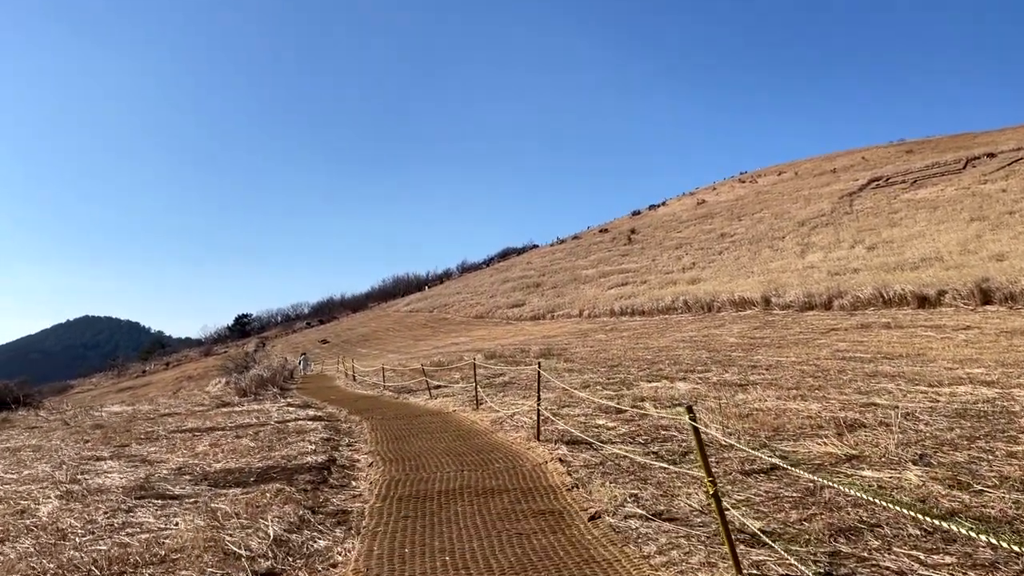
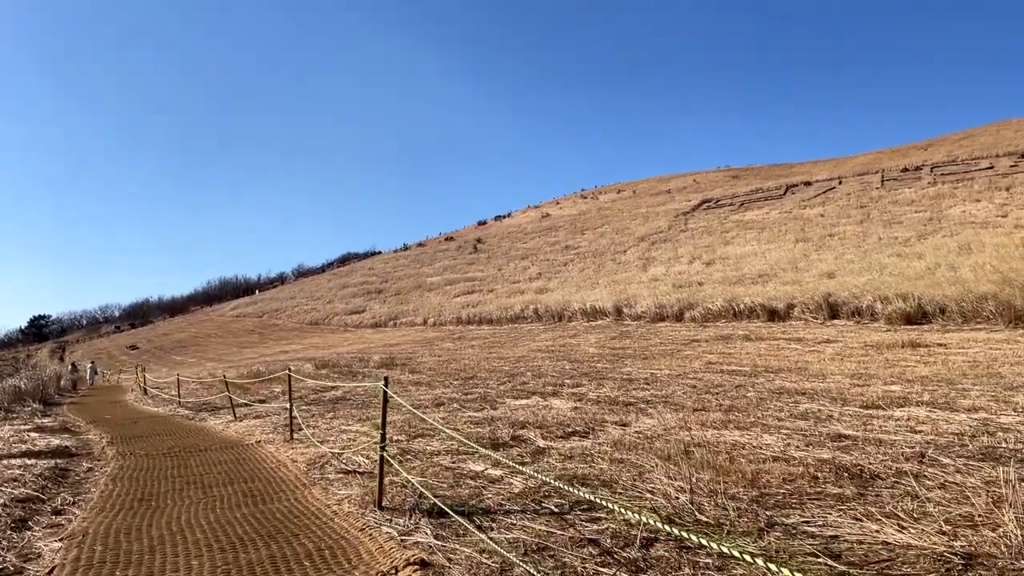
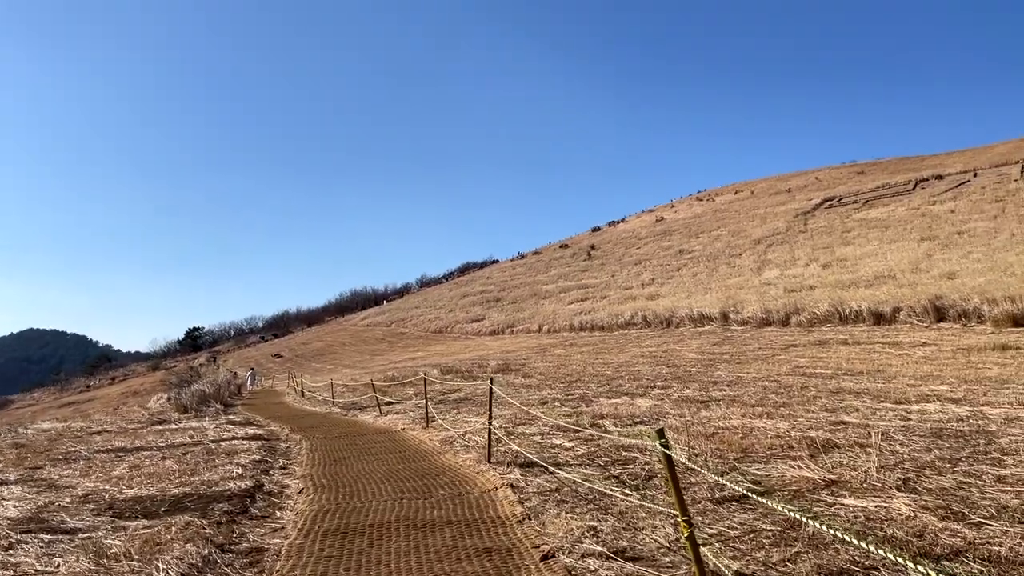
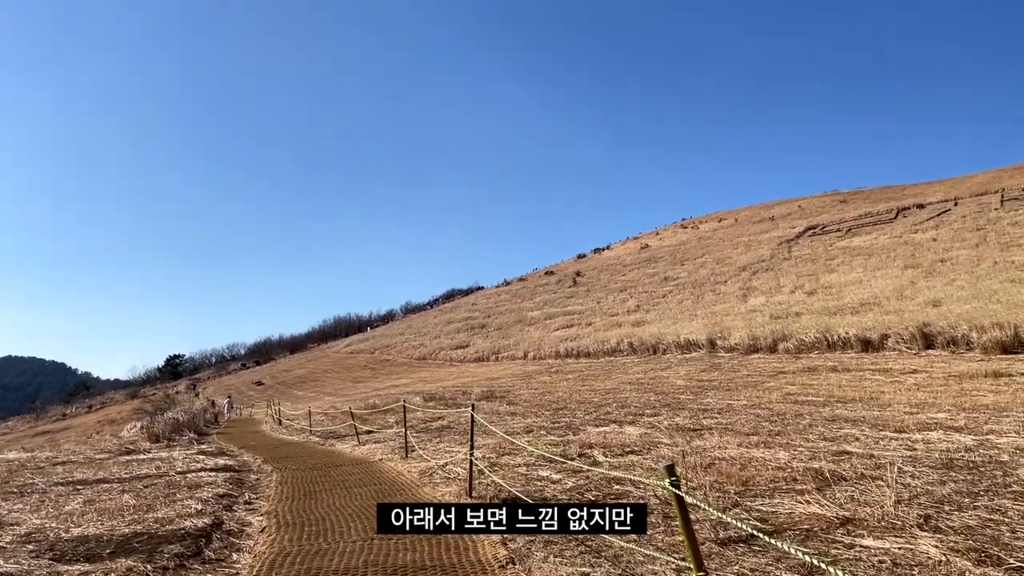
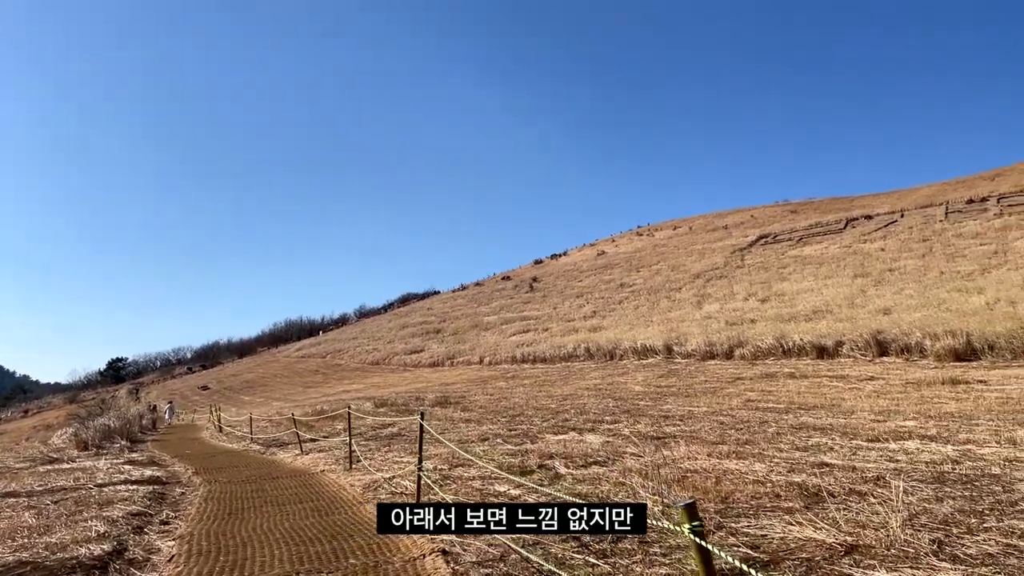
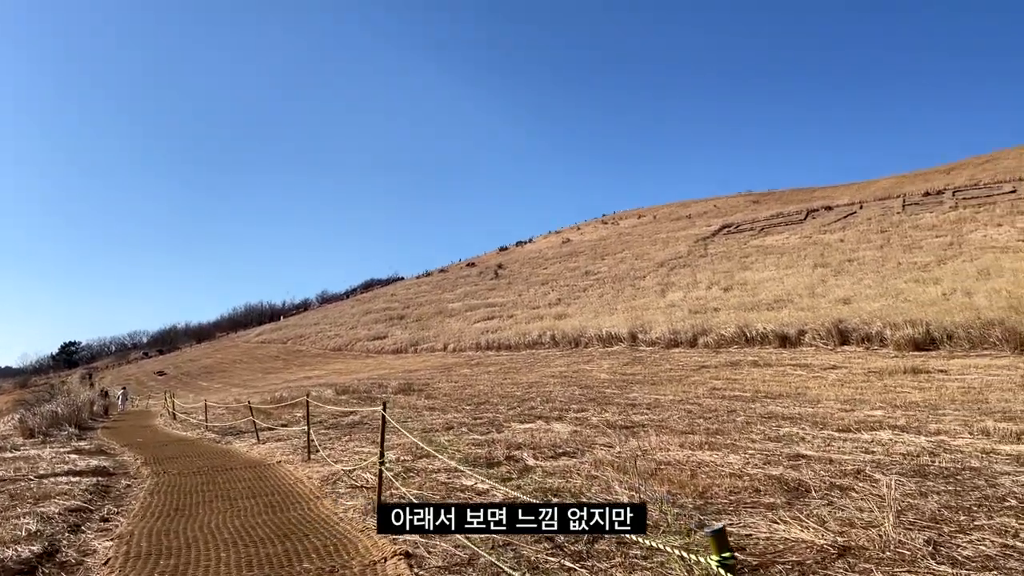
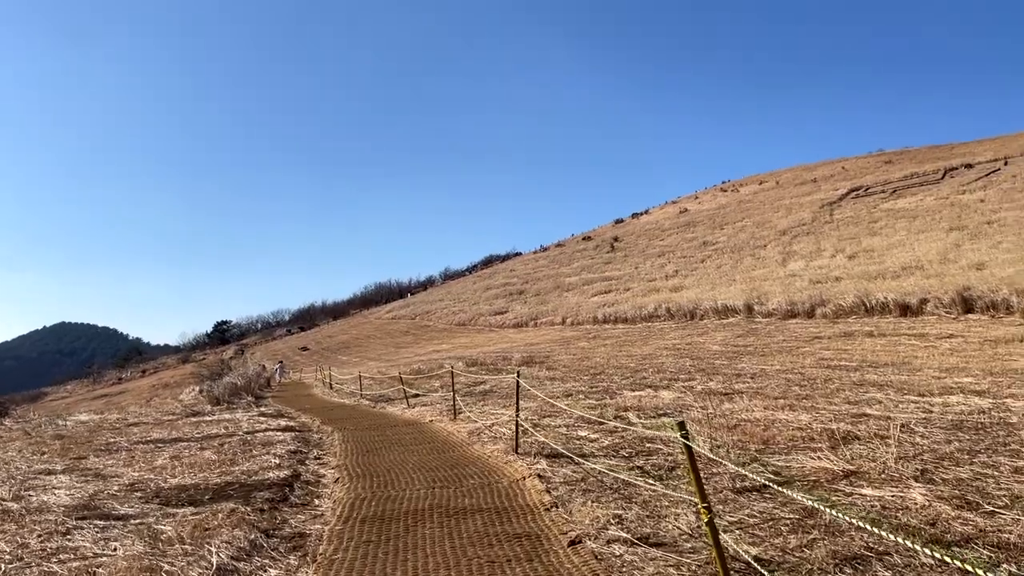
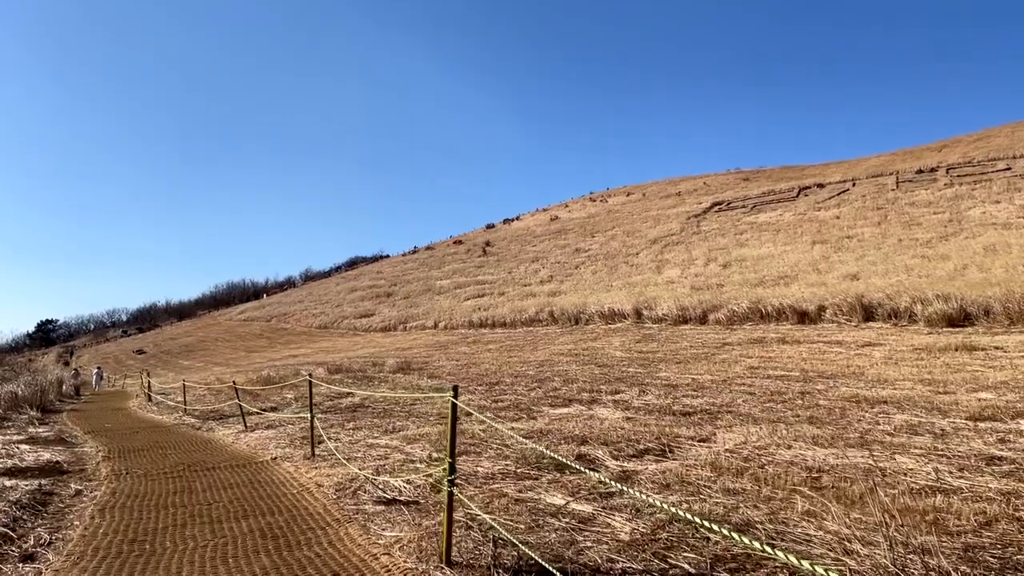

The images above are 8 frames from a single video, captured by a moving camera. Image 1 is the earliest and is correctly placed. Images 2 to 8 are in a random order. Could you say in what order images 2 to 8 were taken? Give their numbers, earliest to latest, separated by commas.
7, 3, 4, 5, 6, 2, 8
